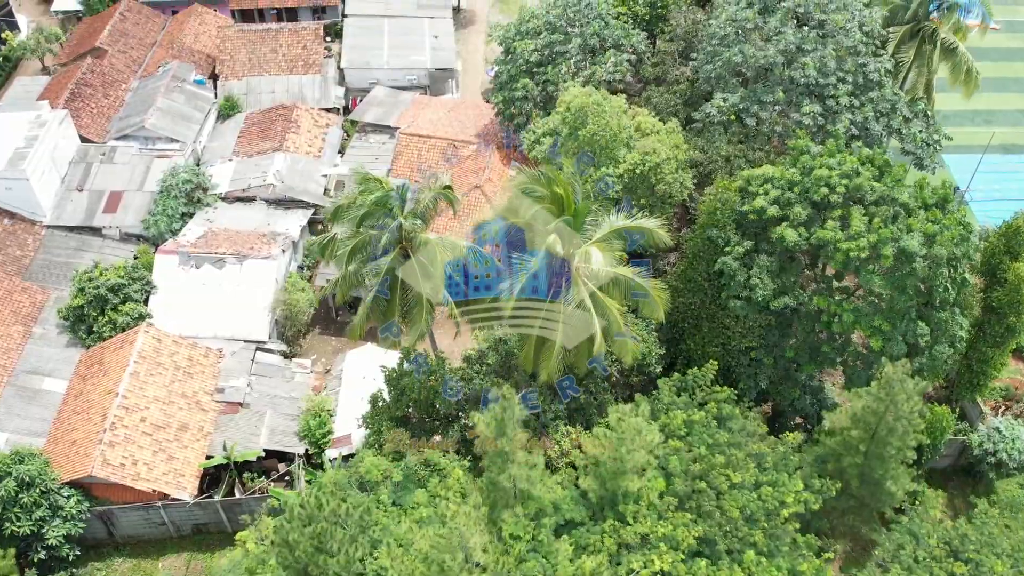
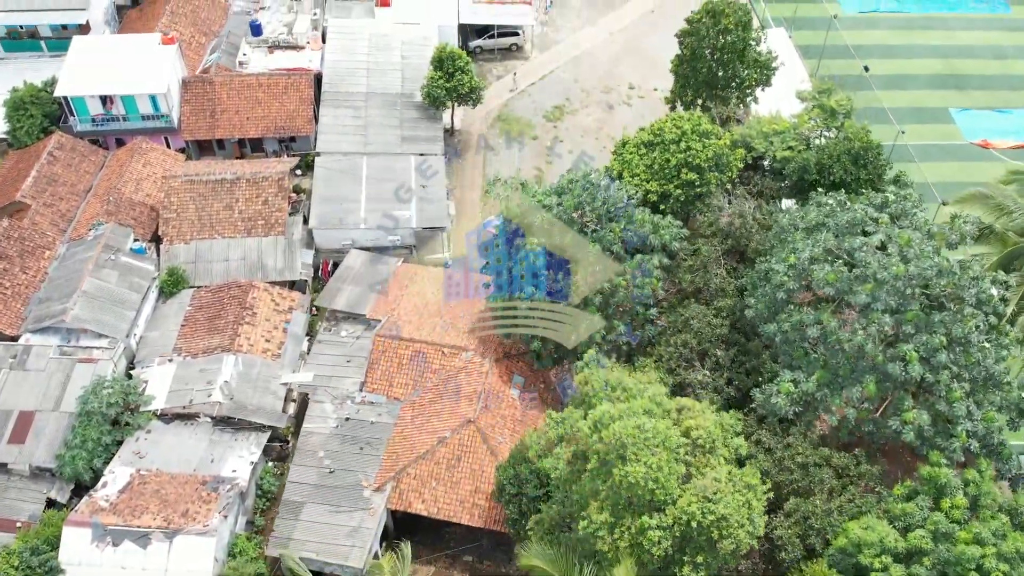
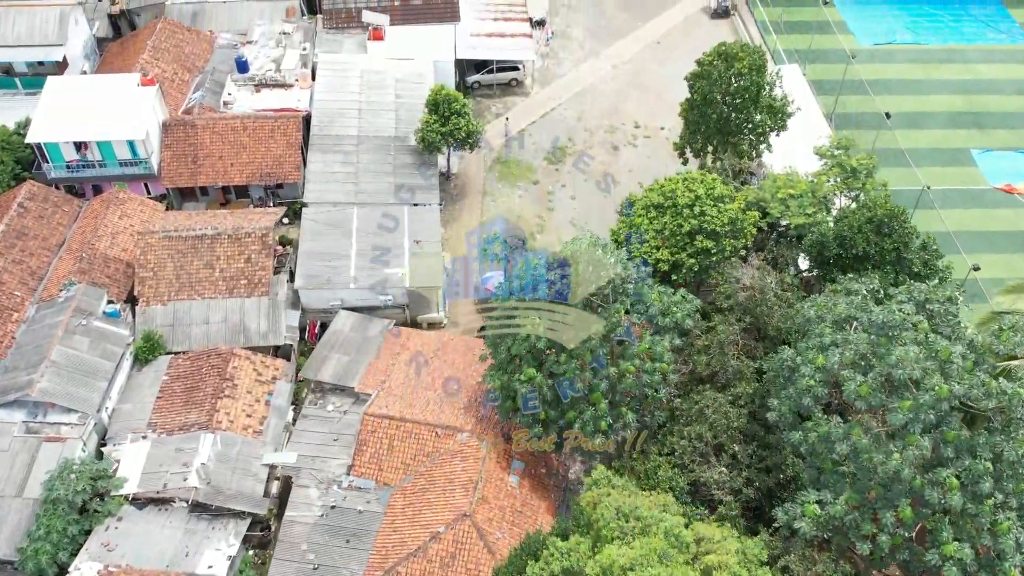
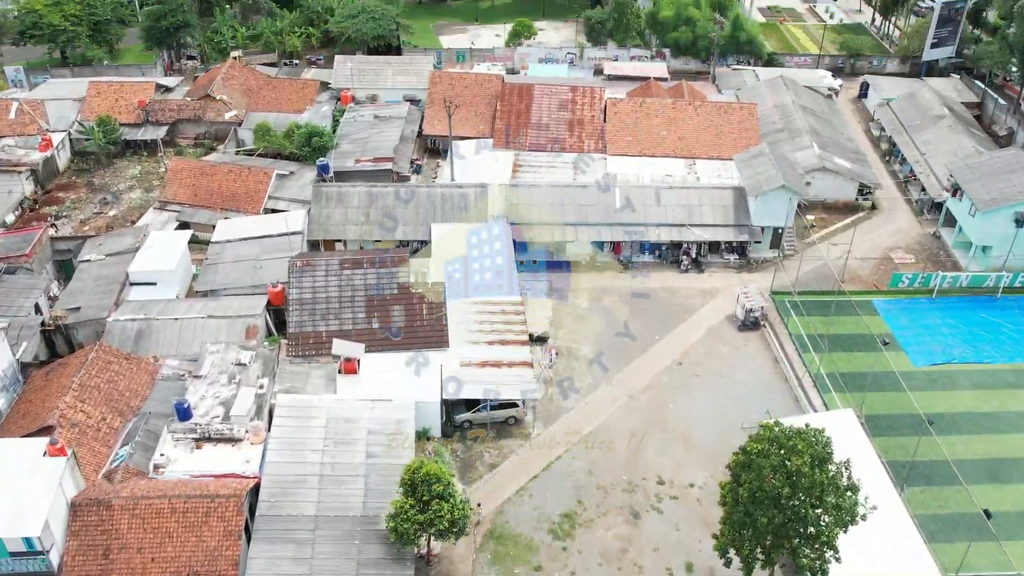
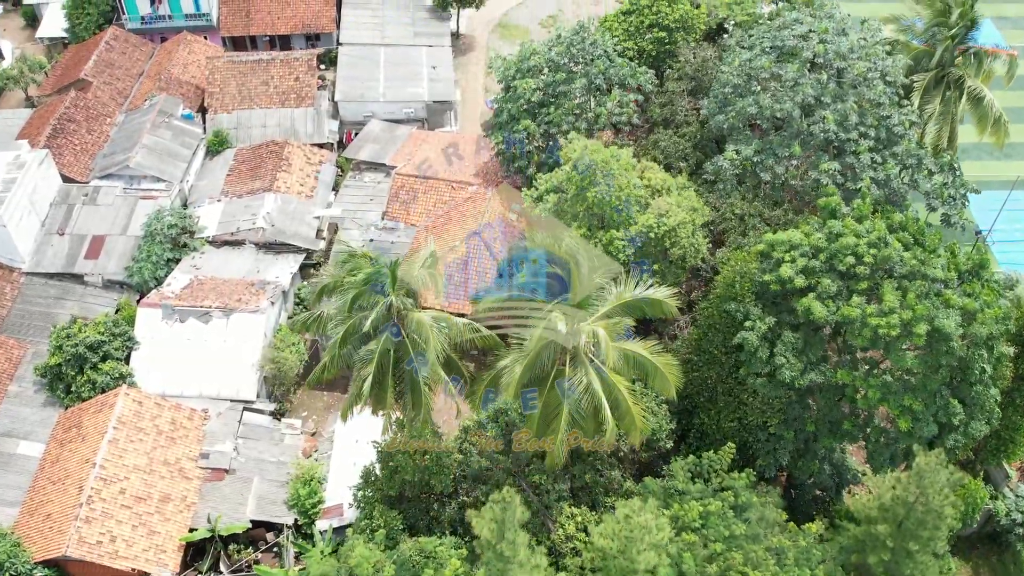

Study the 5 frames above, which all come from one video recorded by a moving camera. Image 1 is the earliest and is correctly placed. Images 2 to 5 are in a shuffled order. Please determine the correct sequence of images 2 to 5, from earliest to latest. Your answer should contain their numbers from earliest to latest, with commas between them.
5, 2, 3, 4
